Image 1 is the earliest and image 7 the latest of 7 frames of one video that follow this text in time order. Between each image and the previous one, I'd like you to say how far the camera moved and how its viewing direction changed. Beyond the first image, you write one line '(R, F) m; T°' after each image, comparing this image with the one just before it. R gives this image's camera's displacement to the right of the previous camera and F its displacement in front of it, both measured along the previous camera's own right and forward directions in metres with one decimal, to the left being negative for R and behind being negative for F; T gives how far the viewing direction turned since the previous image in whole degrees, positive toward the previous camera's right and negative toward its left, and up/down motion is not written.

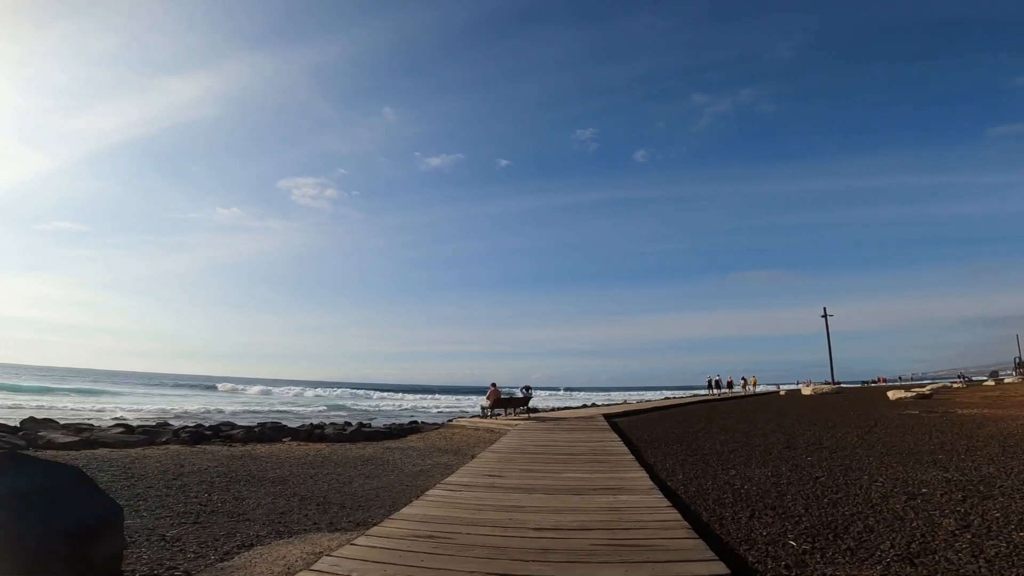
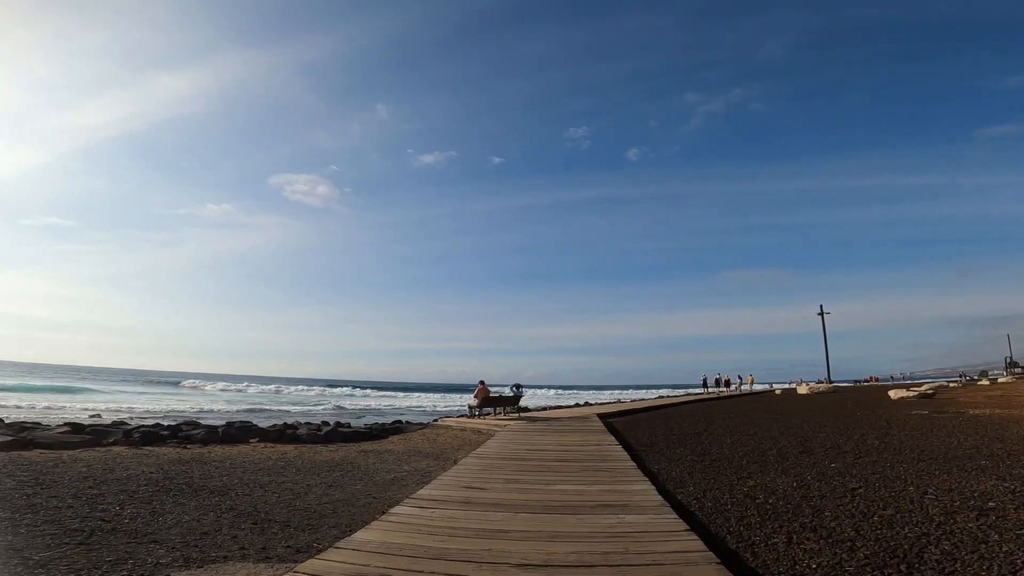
(+0.1, +1.0) m; +1°
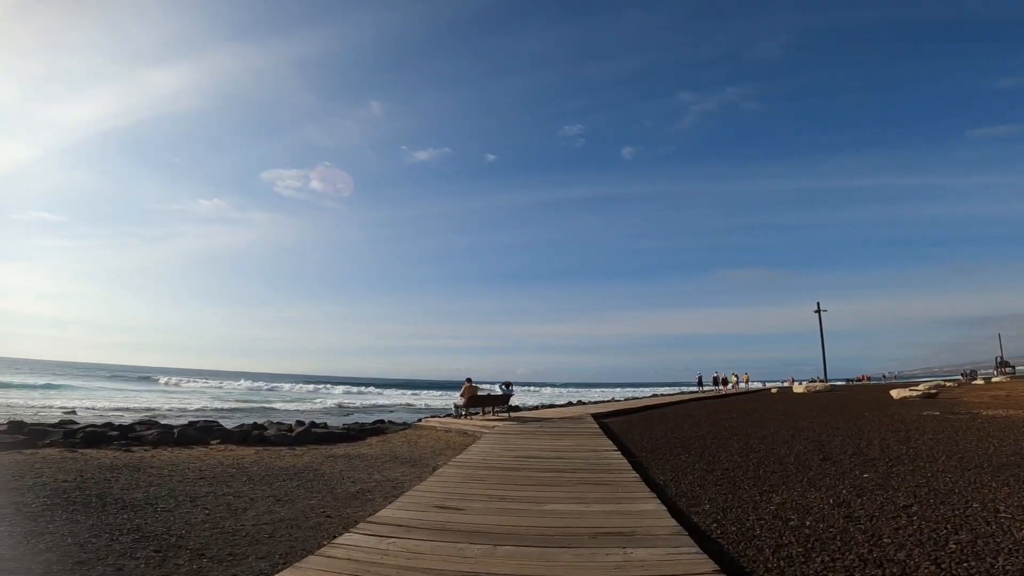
(+0.1, +1.0) m; +1°
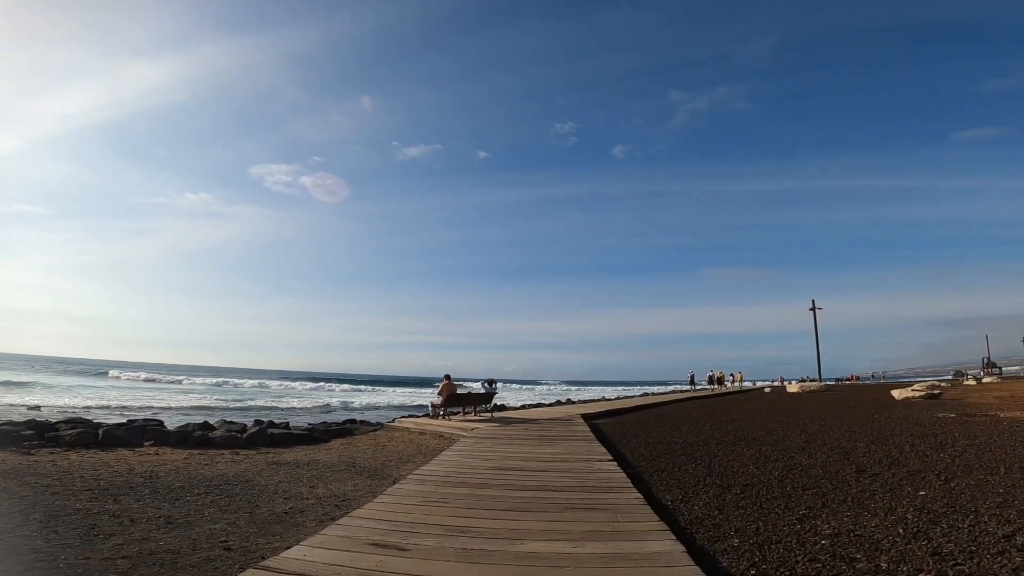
(+0.2, +1.3) m; +1°
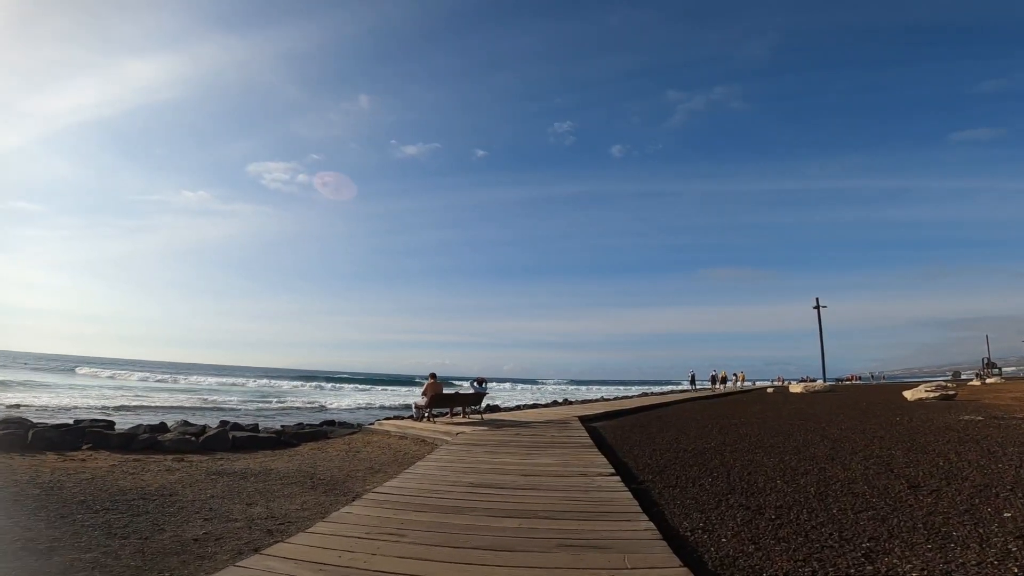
(+0.1, +1.1) m; 0°
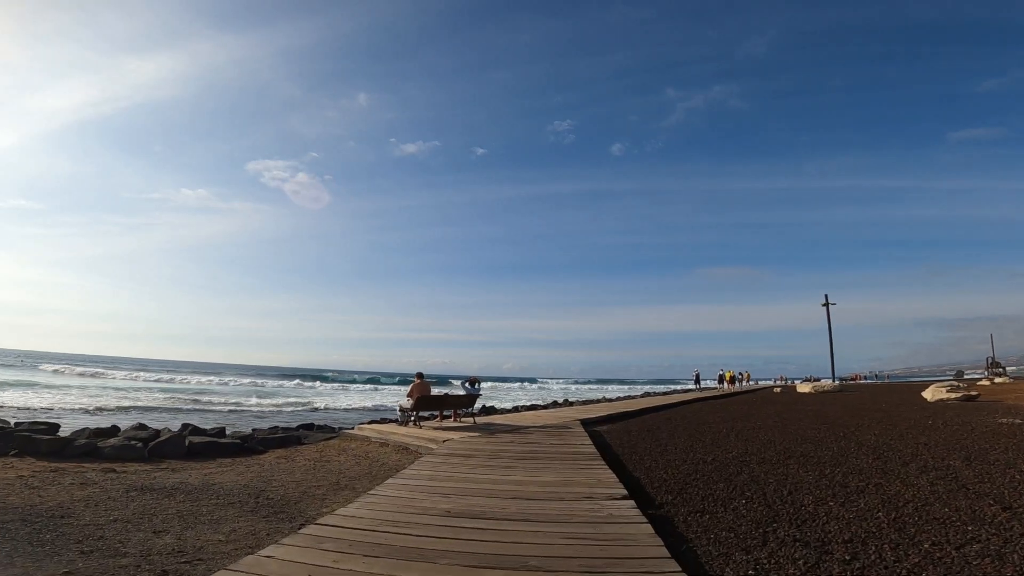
(+0.1, +1.2) m; 0°
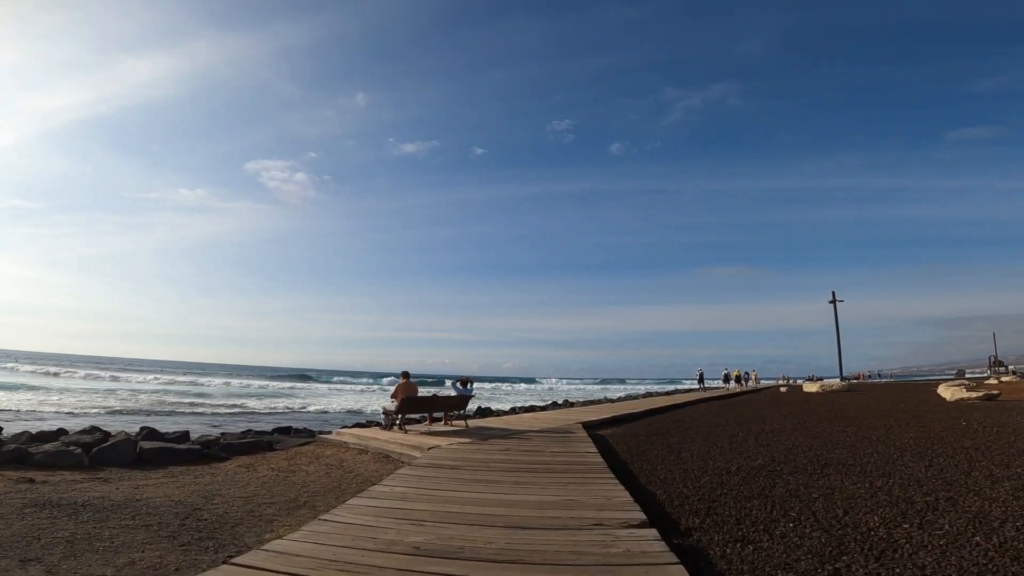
(+0.1, +1.1) m; 0°
